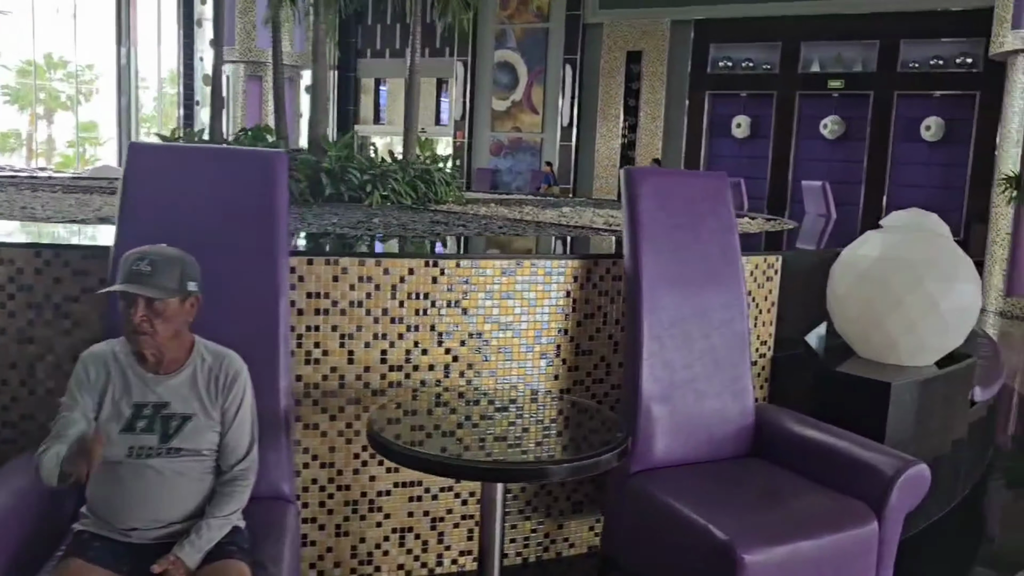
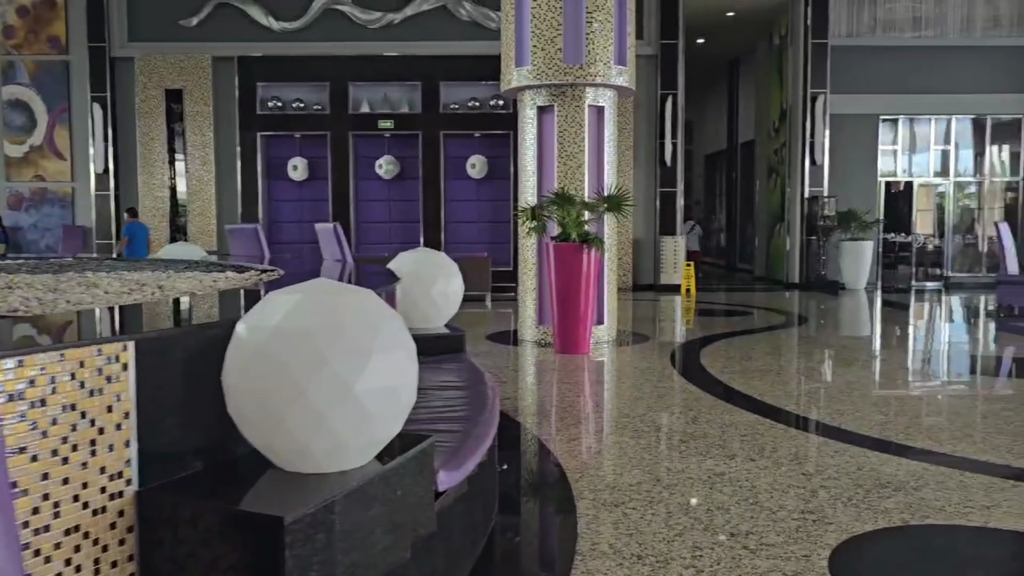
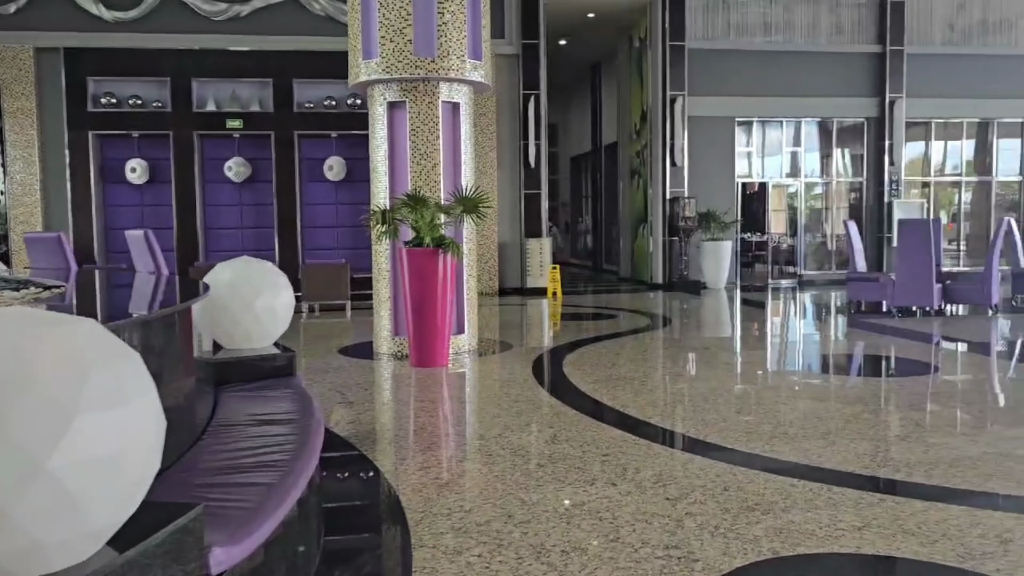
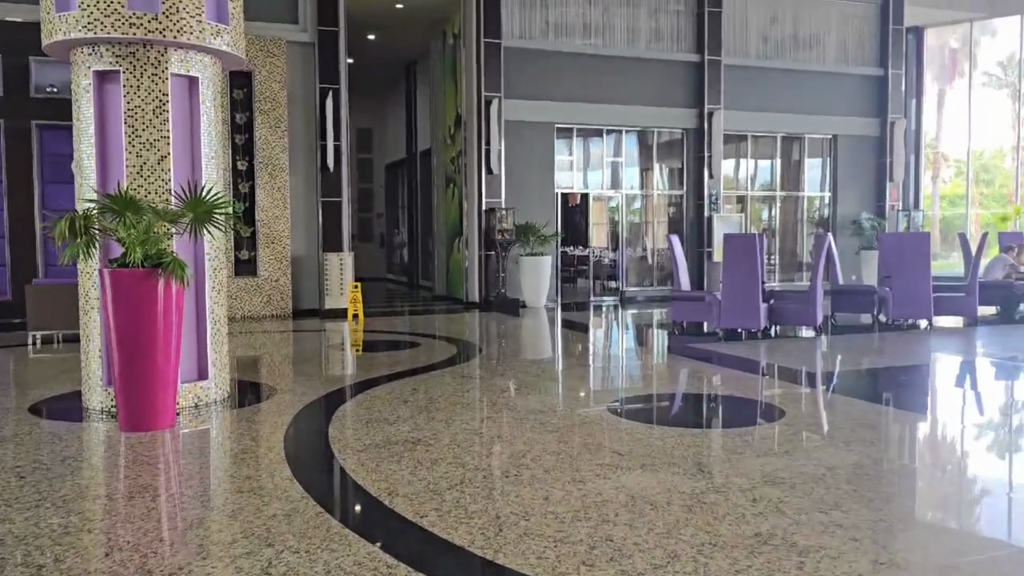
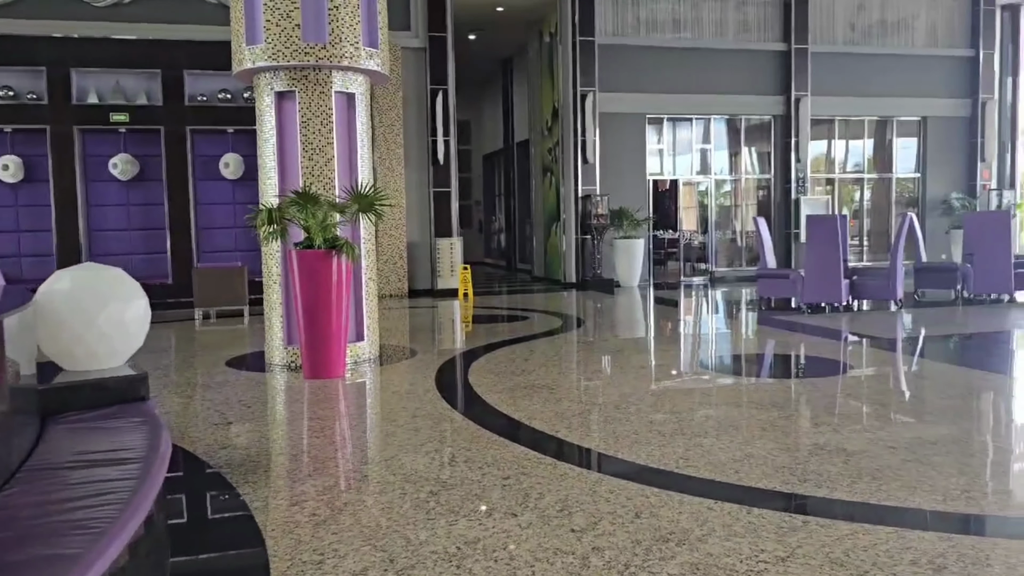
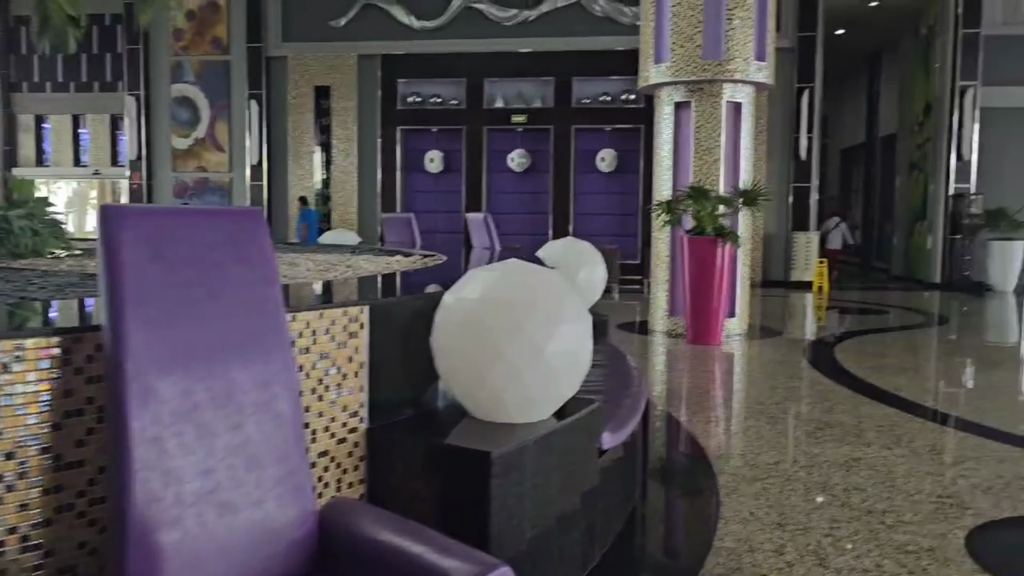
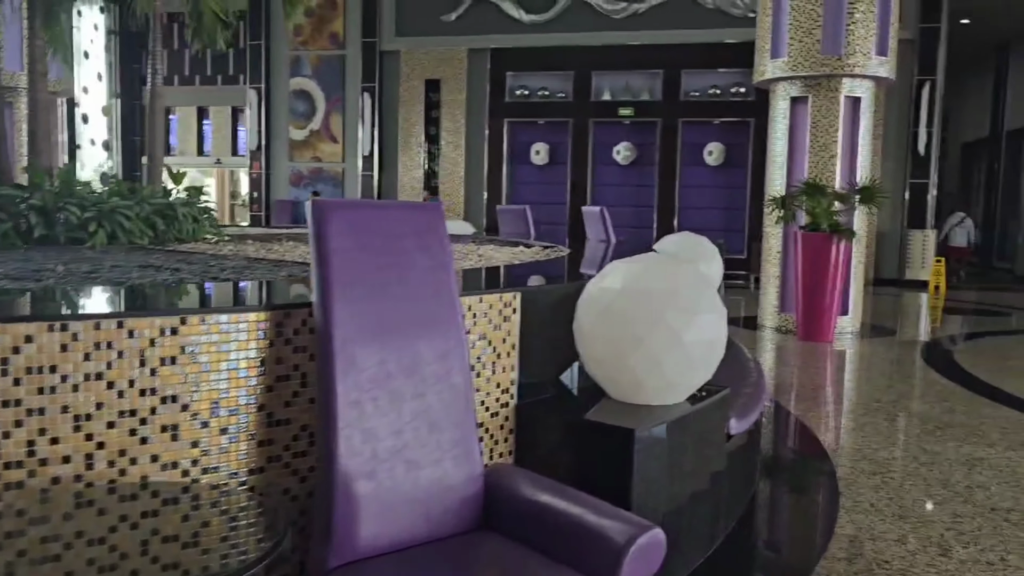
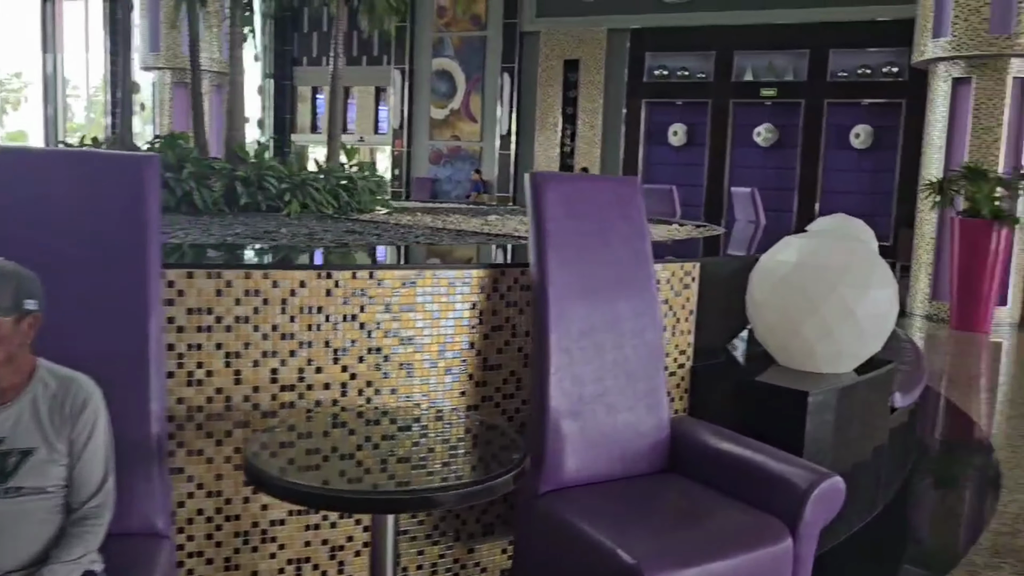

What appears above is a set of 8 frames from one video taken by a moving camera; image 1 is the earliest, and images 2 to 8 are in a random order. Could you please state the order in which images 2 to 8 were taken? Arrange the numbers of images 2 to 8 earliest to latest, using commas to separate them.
8, 7, 6, 2, 3, 5, 4
